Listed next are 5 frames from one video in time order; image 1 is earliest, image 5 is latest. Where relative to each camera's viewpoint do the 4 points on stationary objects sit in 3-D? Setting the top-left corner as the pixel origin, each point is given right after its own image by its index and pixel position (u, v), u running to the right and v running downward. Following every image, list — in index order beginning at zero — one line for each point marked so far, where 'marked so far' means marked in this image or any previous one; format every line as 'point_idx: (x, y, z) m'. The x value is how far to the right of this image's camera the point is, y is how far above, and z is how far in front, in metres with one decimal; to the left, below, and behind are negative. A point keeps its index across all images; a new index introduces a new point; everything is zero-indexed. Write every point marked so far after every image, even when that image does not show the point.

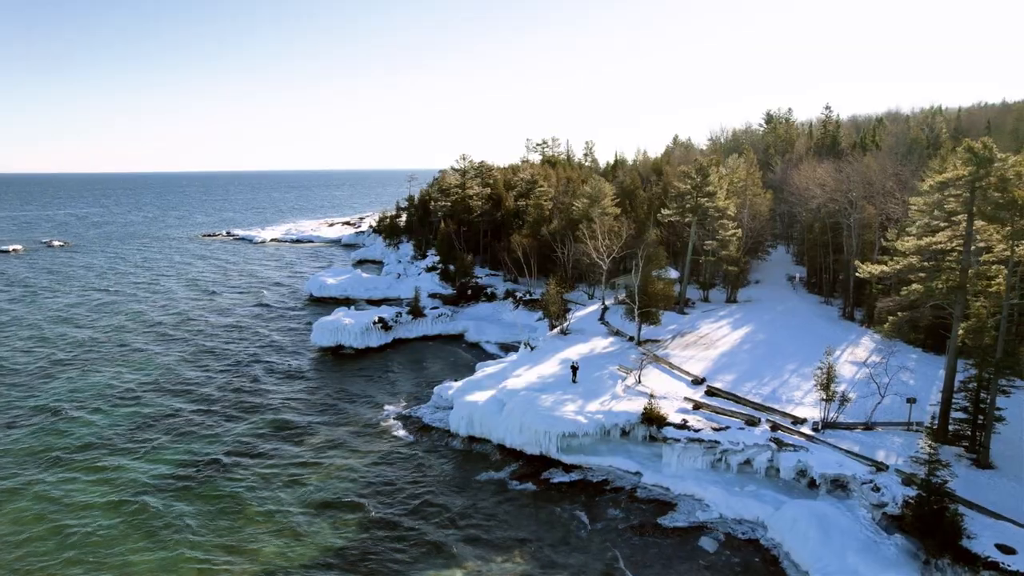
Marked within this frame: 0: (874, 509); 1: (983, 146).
0: (+12.0, -7.3, +18.5) m
1: (+16.2, +4.9, +19.5) m
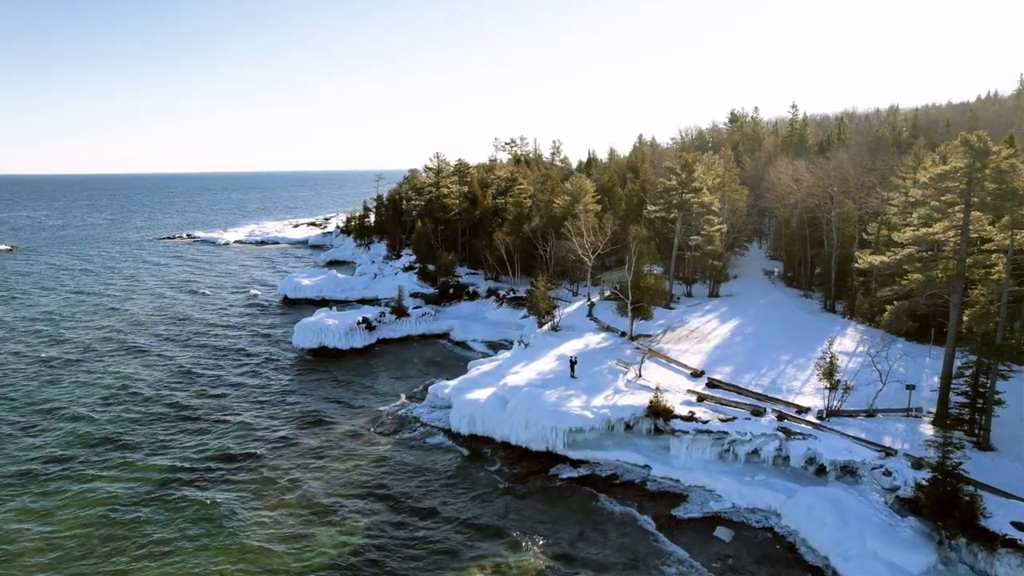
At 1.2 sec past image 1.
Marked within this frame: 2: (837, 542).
0: (+12.7, -6.9, +19.0) m
1: (+16.6, +5.4, +20.2) m
2: (+10.2, -8.0, +17.7) m
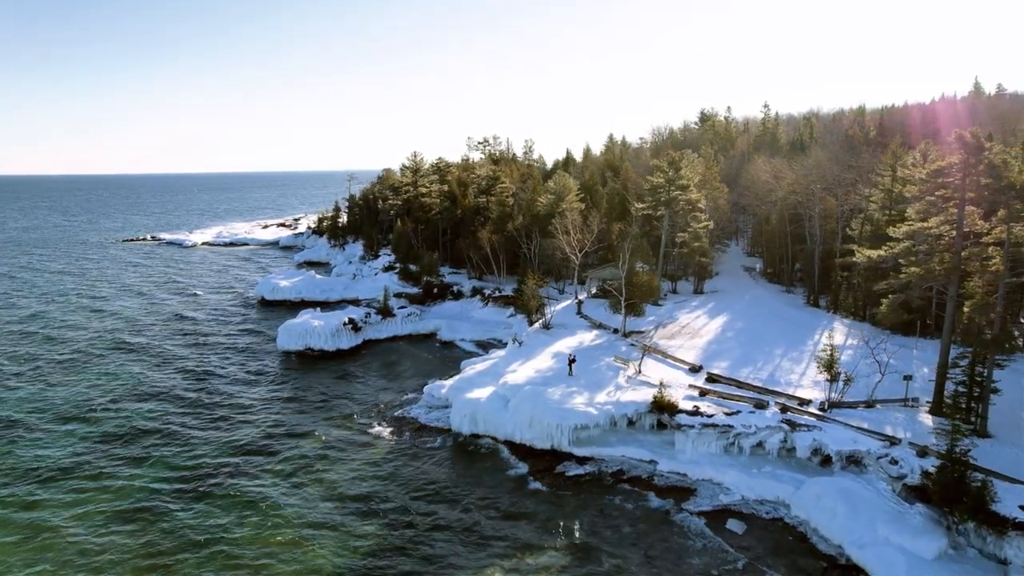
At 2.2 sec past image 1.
0: (+13.2, -6.6, +19.4) m
1: (+16.9, +5.7, +20.8) m
2: (+10.8, -7.8, +18.0) m
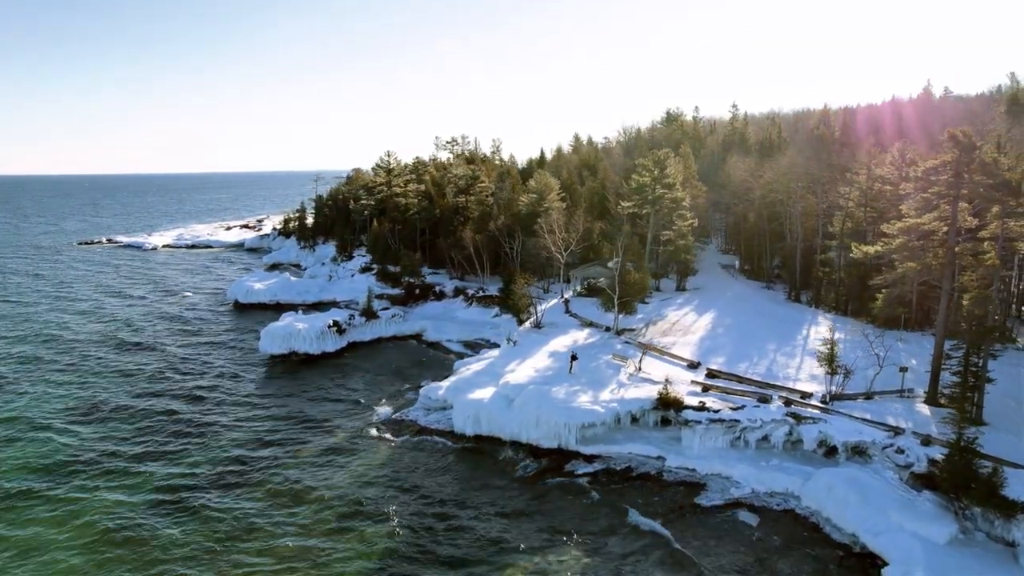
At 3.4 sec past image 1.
0: (+13.8, -6.5, +20.0) m
1: (+17.3, +5.9, +21.5) m
2: (+11.5, -7.6, +18.5) m
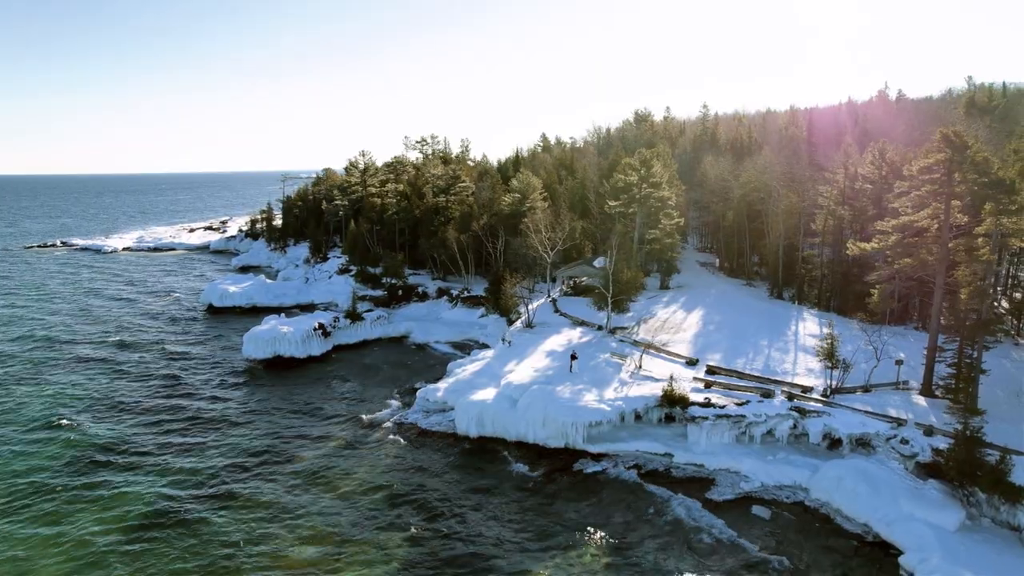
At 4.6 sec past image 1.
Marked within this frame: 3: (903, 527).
0: (+14.3, -6.3, +20.6) m
1: (+17.7, +6.1, +22.3) m
2: (+12.2, -7.5, +19.0) m
3: (+12.5, -7.7, +18.1) m
